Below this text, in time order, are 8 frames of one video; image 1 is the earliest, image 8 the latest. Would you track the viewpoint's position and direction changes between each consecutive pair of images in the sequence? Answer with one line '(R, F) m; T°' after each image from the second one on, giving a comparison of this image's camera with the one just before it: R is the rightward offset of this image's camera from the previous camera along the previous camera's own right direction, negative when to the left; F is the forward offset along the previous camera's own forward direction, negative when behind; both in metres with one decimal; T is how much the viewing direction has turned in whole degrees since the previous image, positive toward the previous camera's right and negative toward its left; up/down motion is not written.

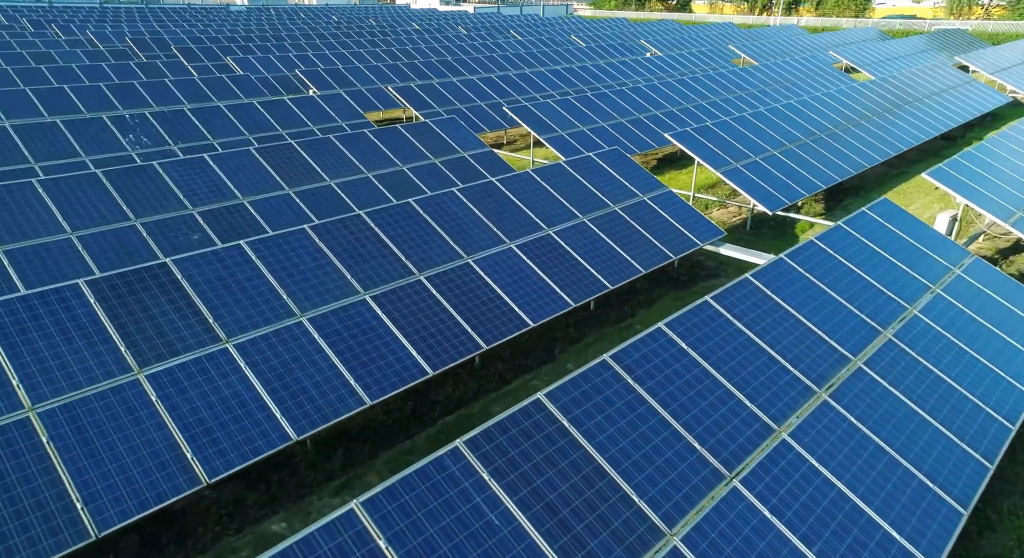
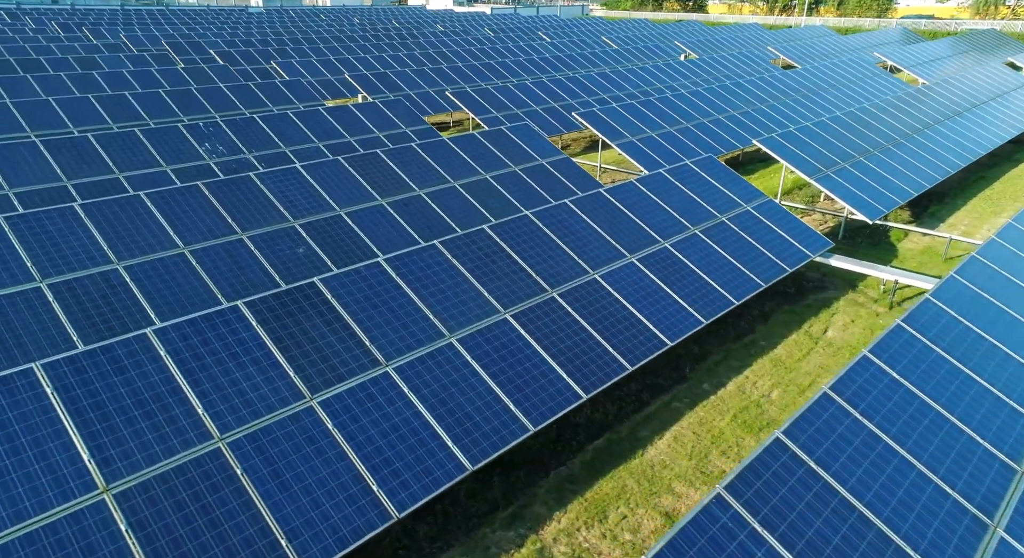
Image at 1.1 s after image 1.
(-2.1, +0.3) m; -1°
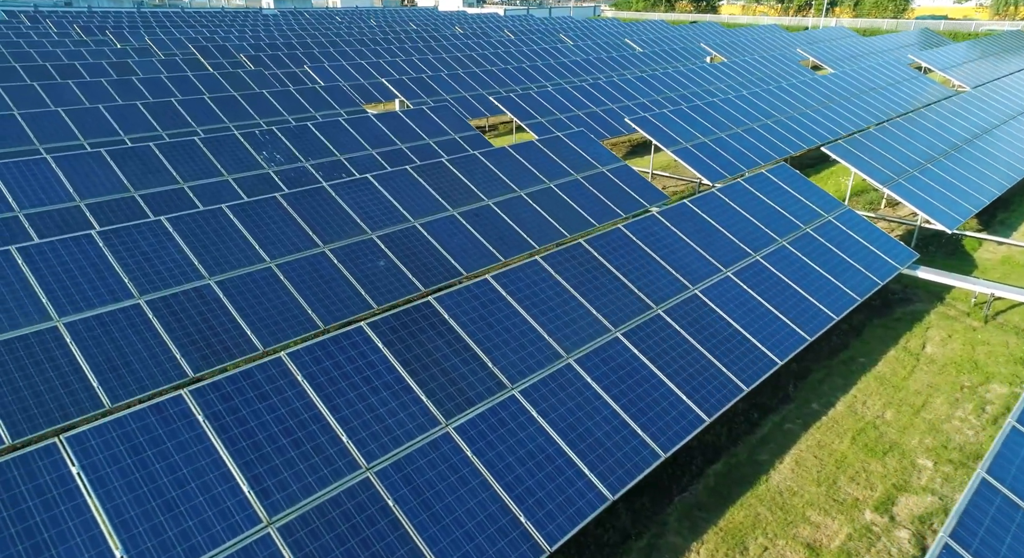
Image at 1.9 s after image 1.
(-1.6, +0.2) m; -1°
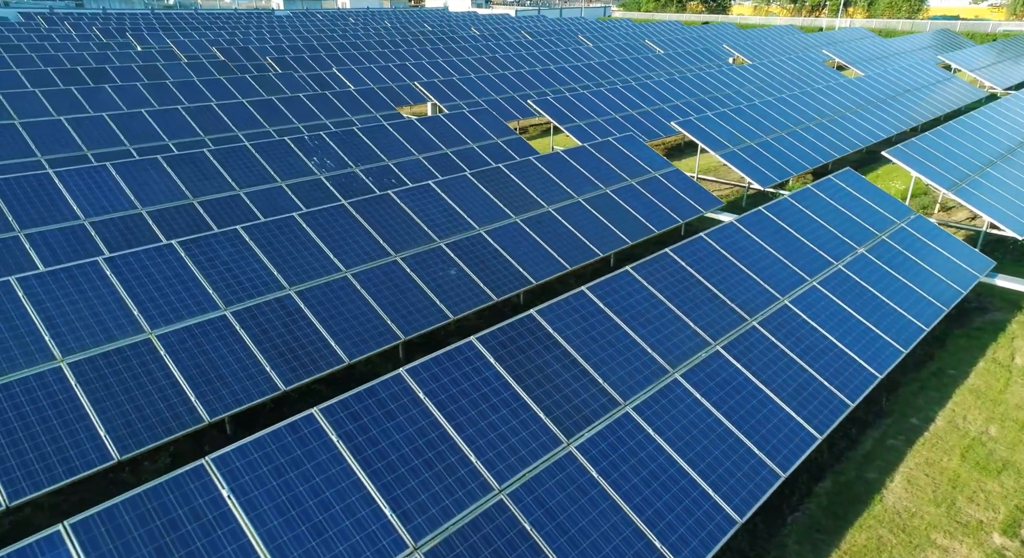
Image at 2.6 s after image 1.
(-1.4, +0.2) m; -1°
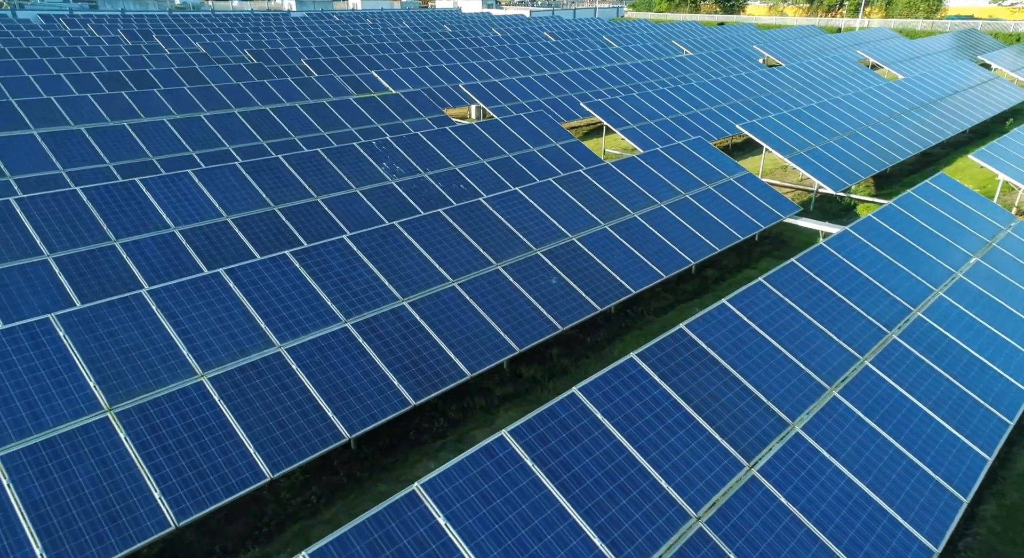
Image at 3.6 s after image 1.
(-1.9, +0.3) m; -1°
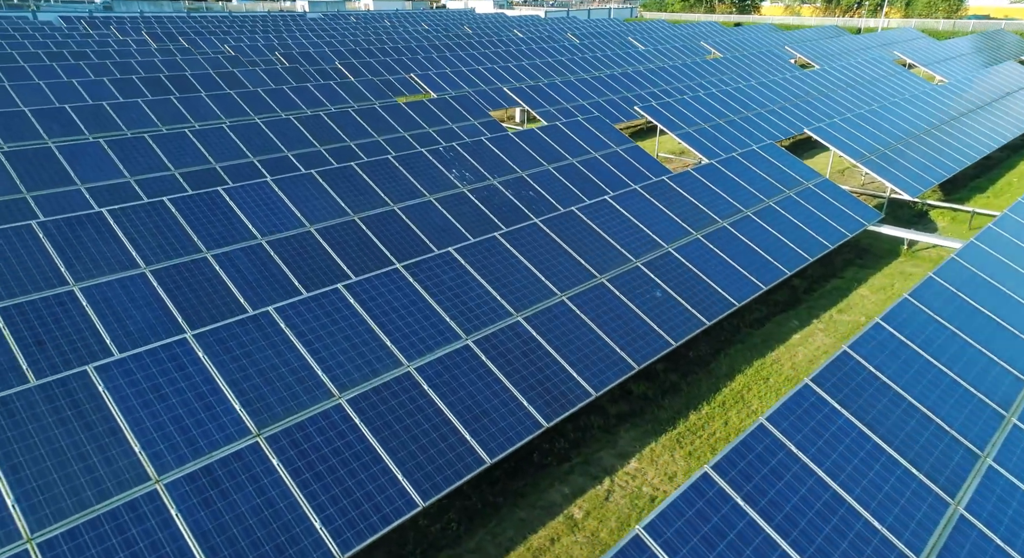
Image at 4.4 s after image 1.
(-1.9, +0.4) m; -1°
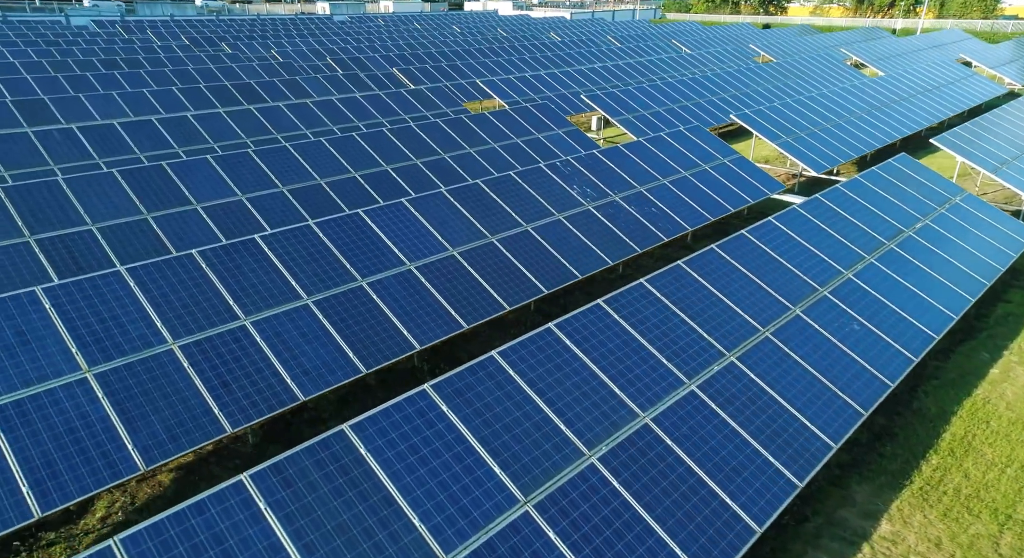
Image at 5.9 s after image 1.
(-3.2, +0.8) m; -1°
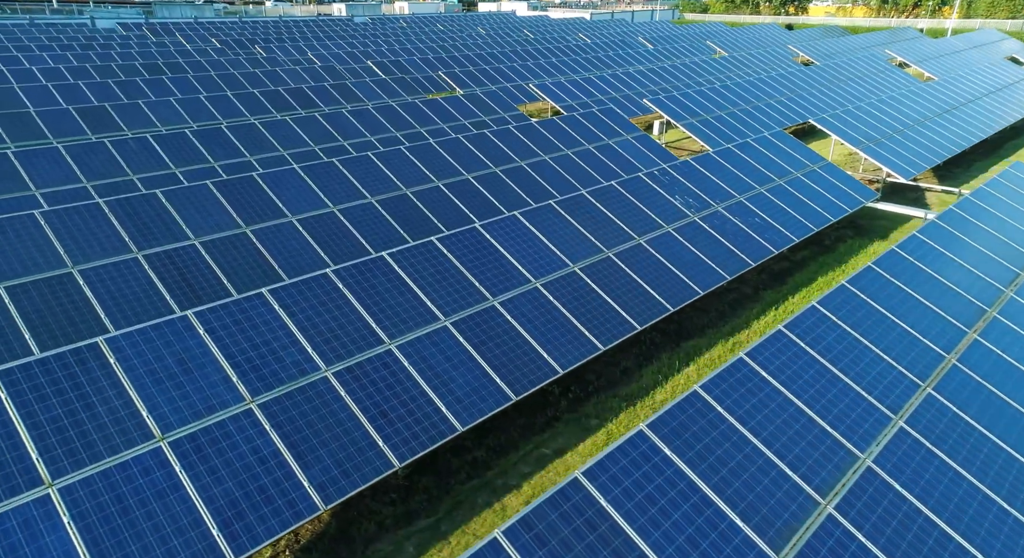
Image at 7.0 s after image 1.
(-2.5, +0.6) m; -1°
